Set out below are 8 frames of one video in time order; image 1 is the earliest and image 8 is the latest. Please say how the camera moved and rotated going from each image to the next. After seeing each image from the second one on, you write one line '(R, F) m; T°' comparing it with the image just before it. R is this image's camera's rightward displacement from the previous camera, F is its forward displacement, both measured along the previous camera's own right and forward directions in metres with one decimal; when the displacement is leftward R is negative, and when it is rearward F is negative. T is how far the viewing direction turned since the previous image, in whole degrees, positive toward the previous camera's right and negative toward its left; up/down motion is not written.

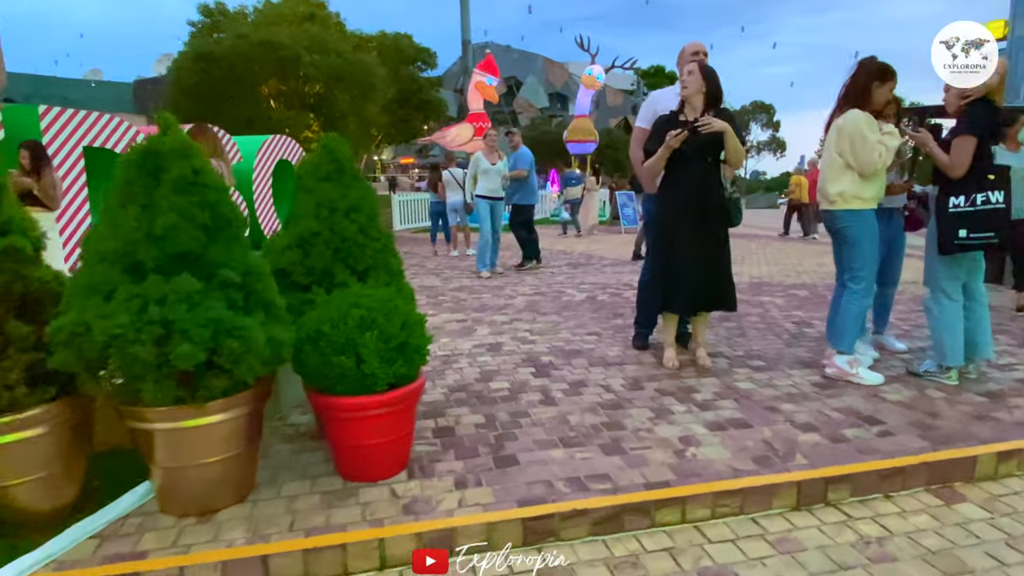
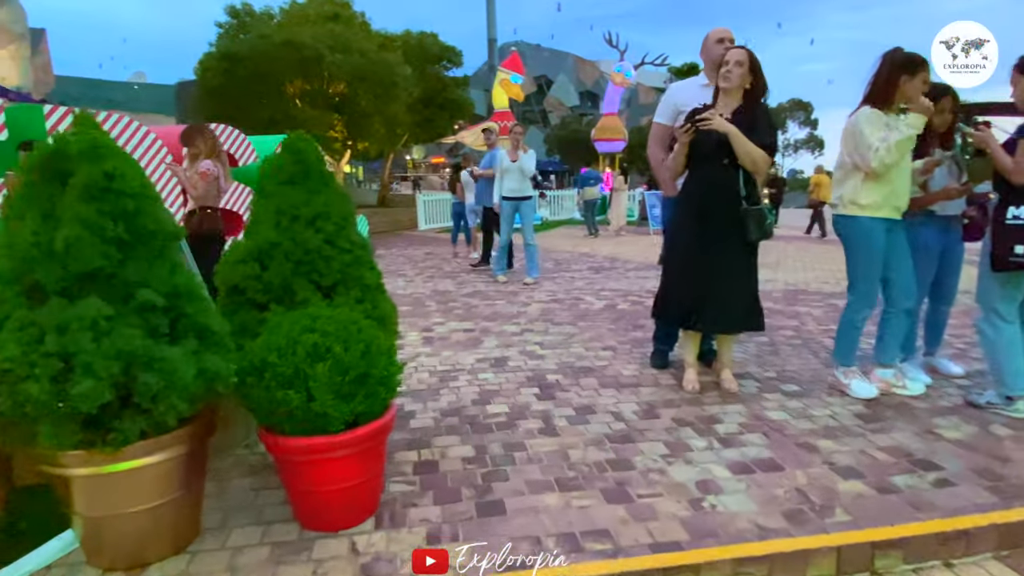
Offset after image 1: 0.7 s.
(+0.2, +0.4) m; -3°
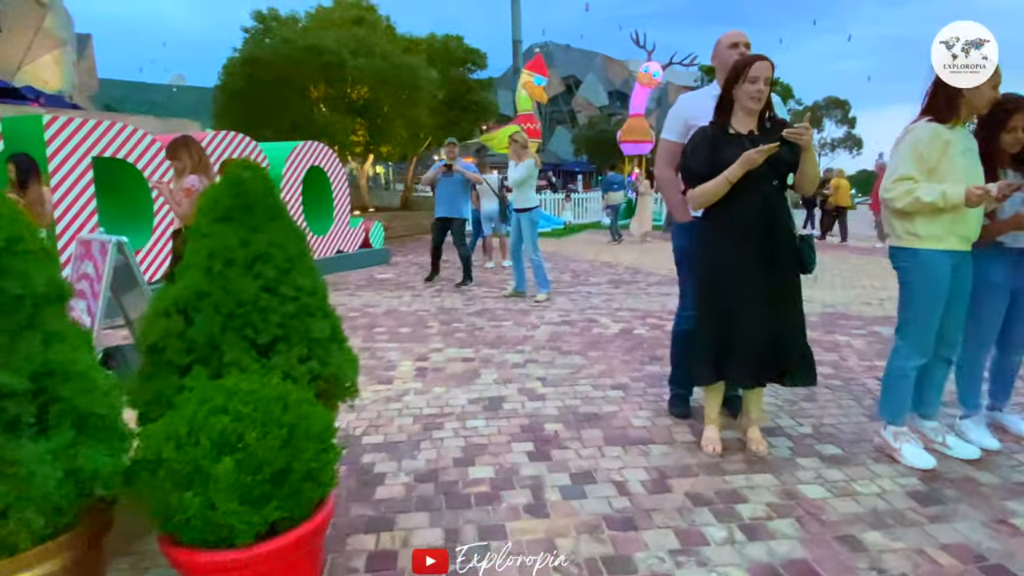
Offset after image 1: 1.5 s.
(+0.2, +0.5) m; -3°
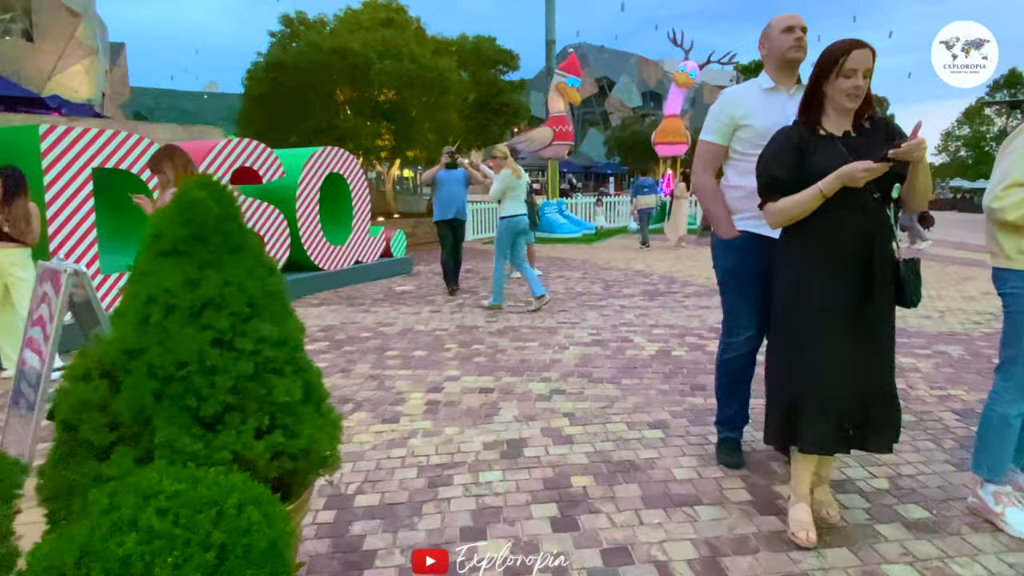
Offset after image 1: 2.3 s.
(0.0, +0.5) m; -3°
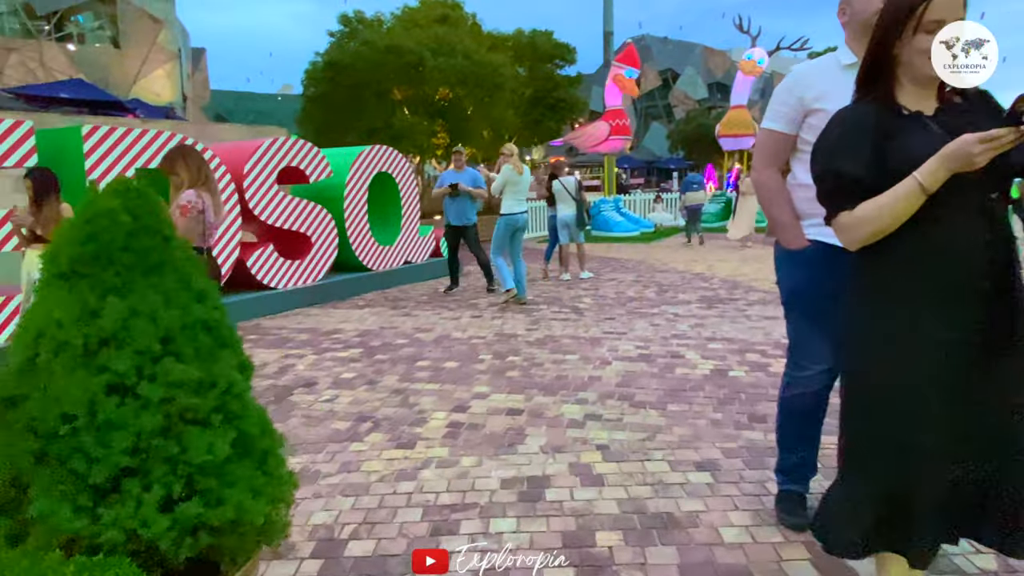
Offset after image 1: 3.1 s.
(+0.2, +0.5) m; -6°
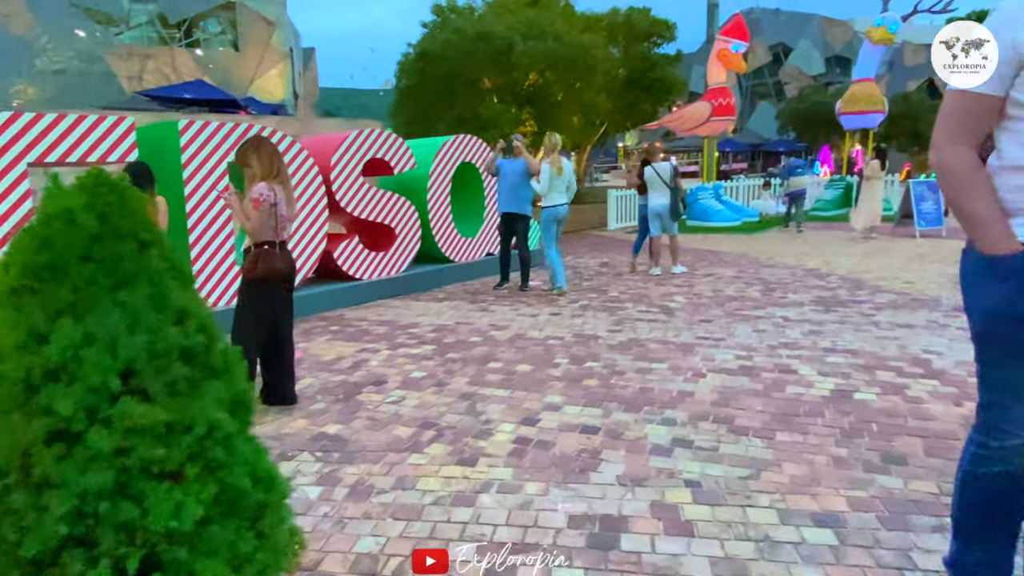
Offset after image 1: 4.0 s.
(+0.1, +0.5) m; -9°
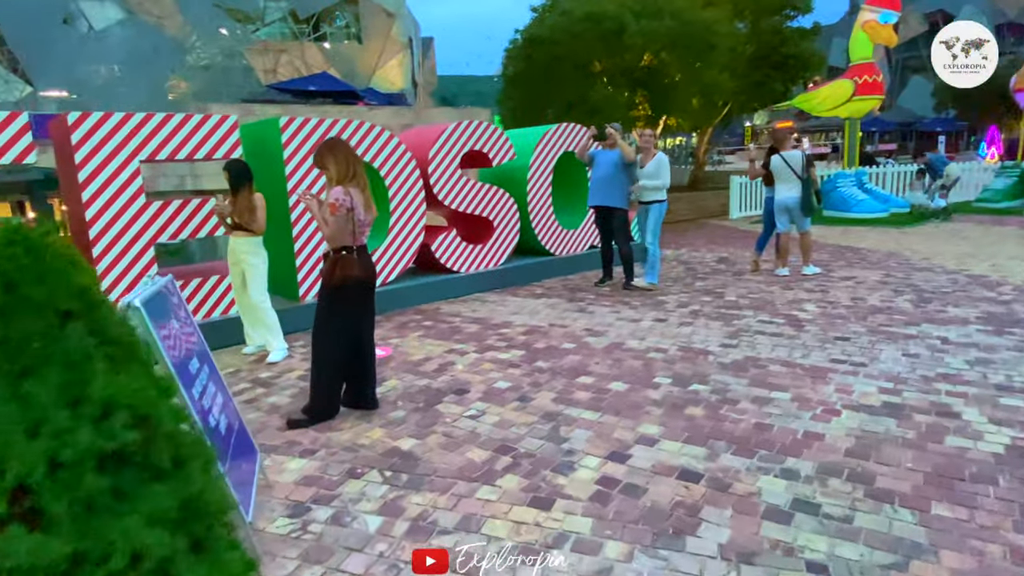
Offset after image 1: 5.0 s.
(+0.1, +0.4) m; -11°
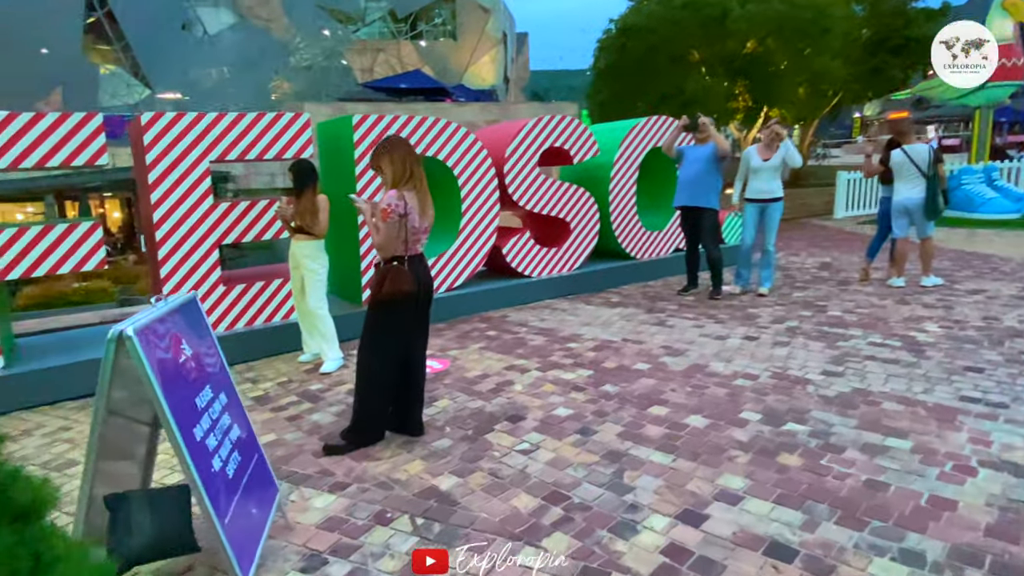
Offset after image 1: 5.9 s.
(+0.1, +0.5) m; -9°
